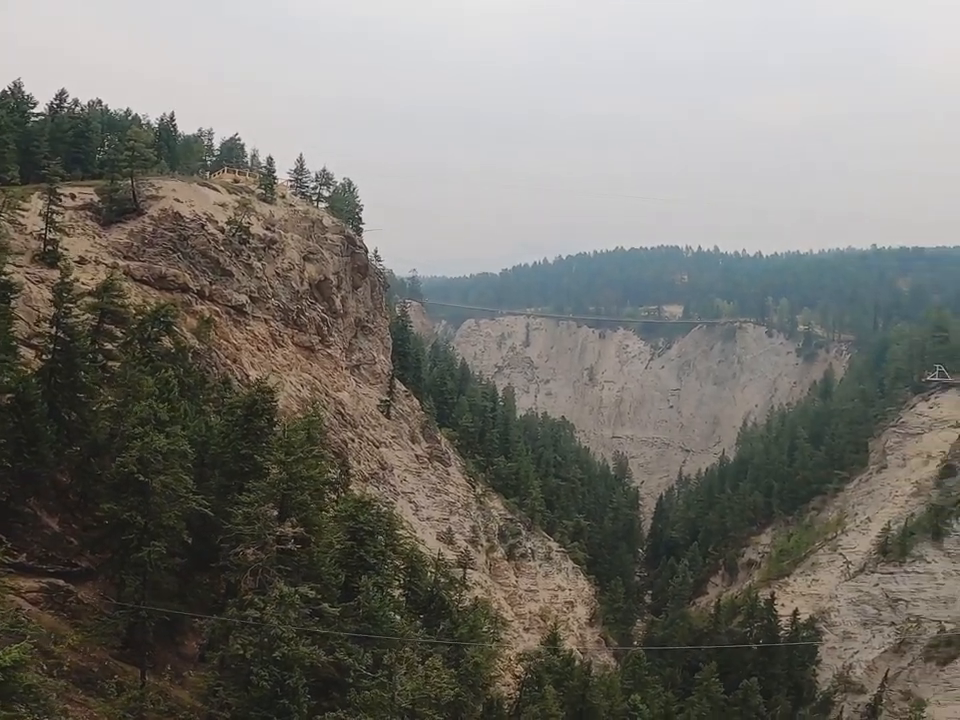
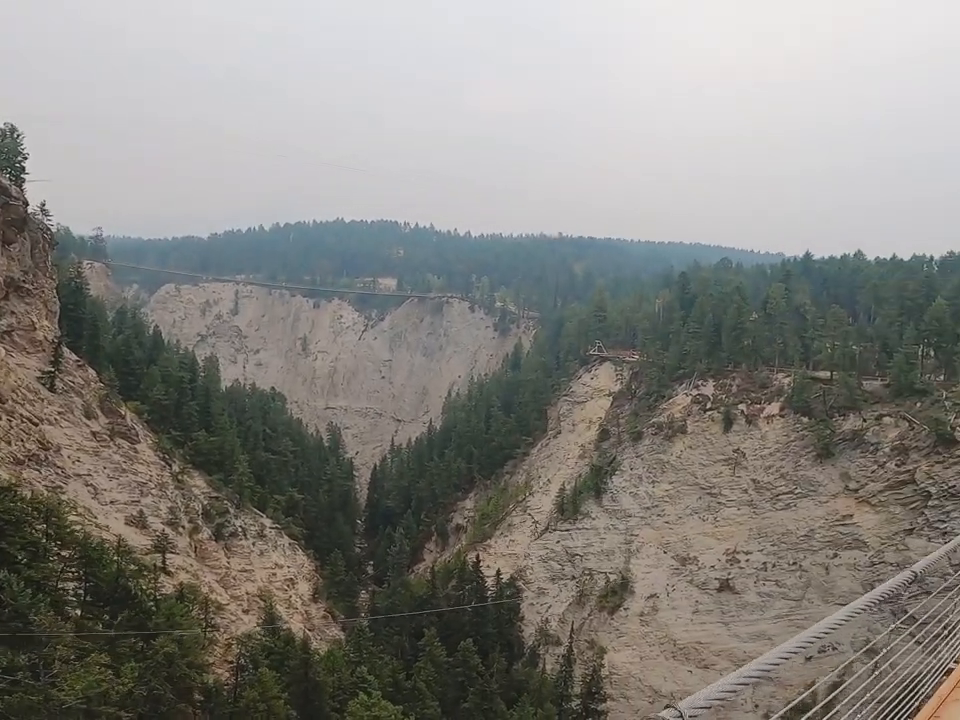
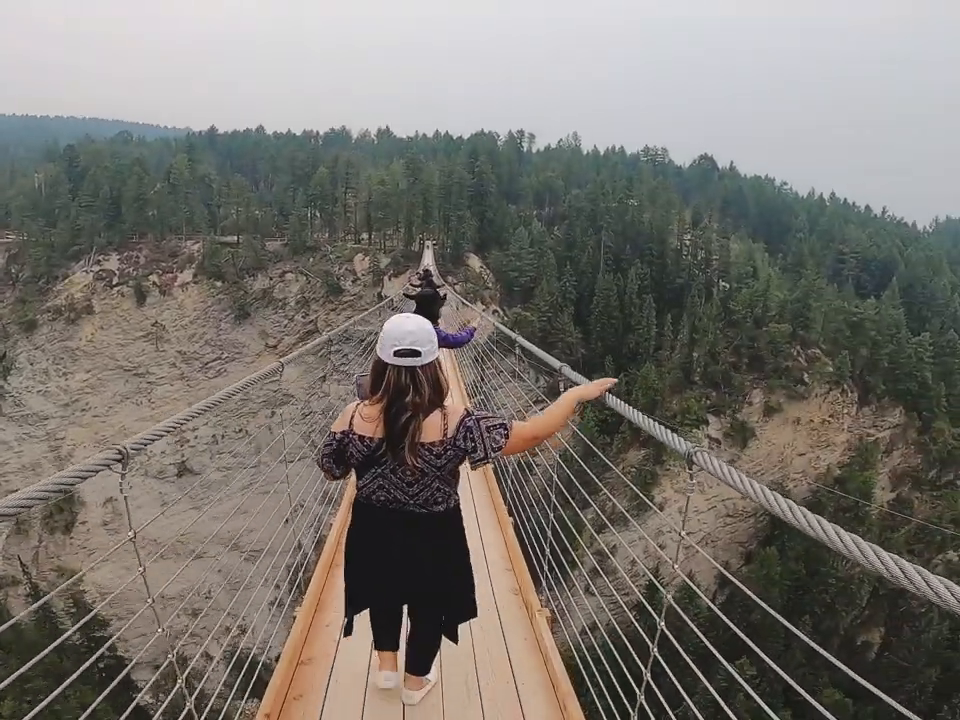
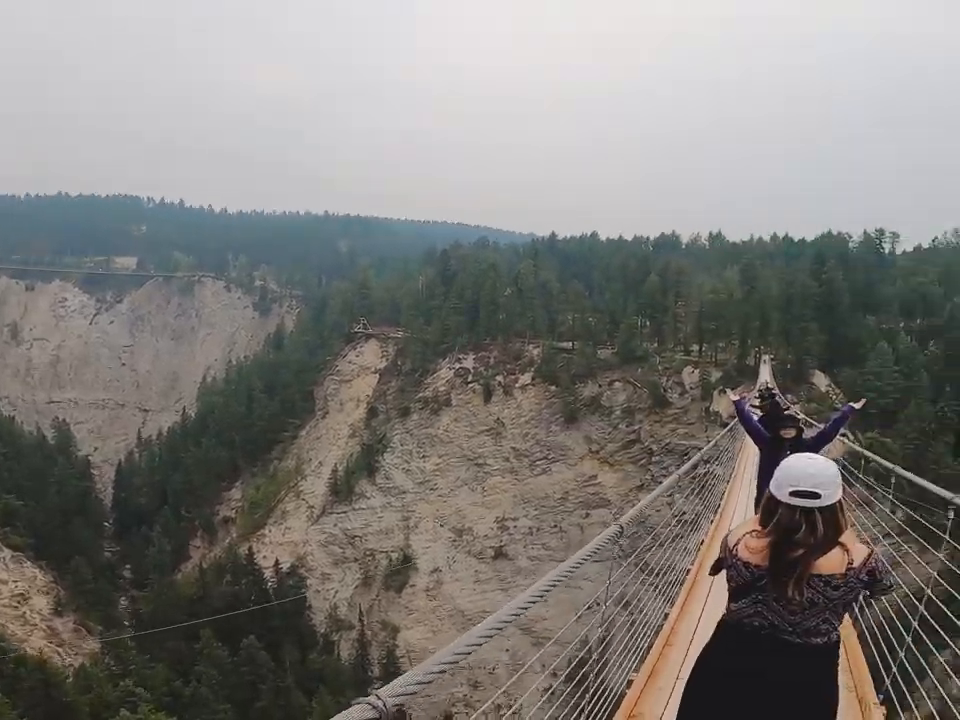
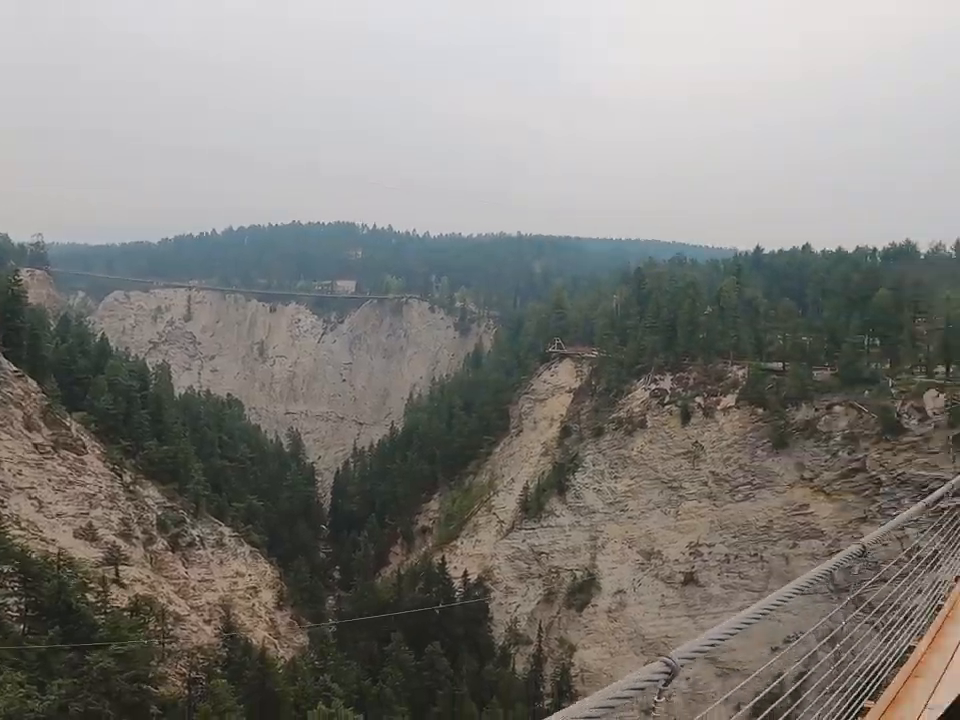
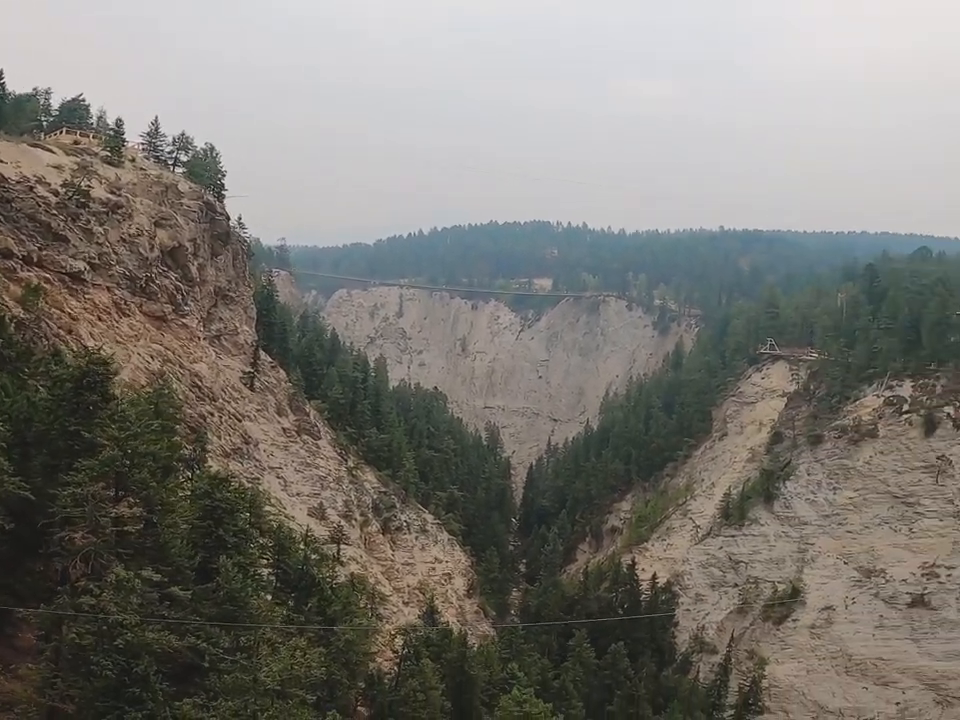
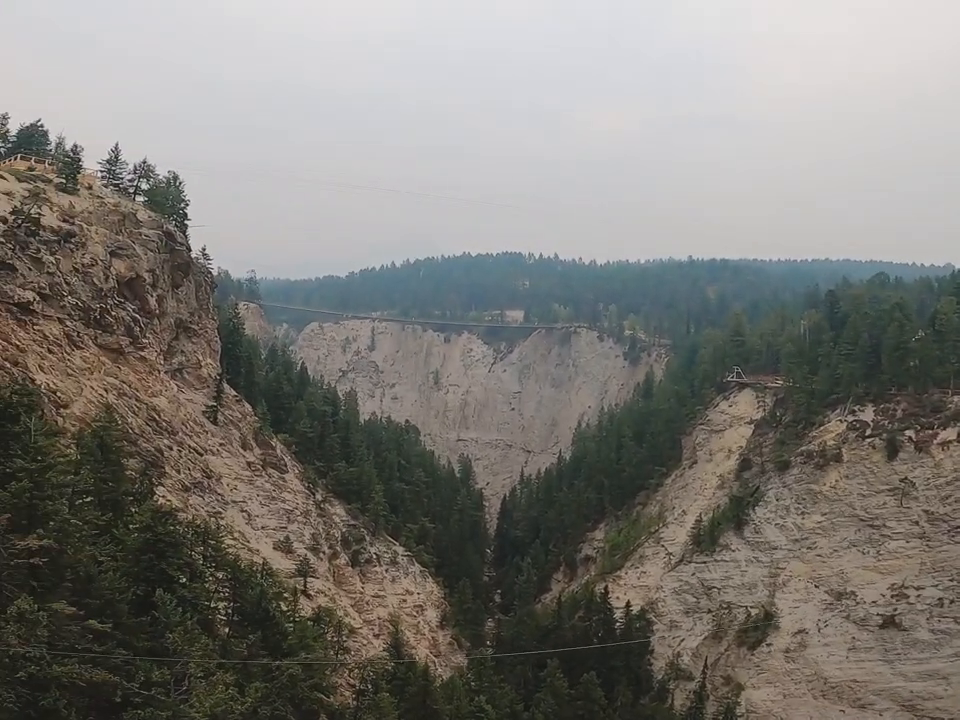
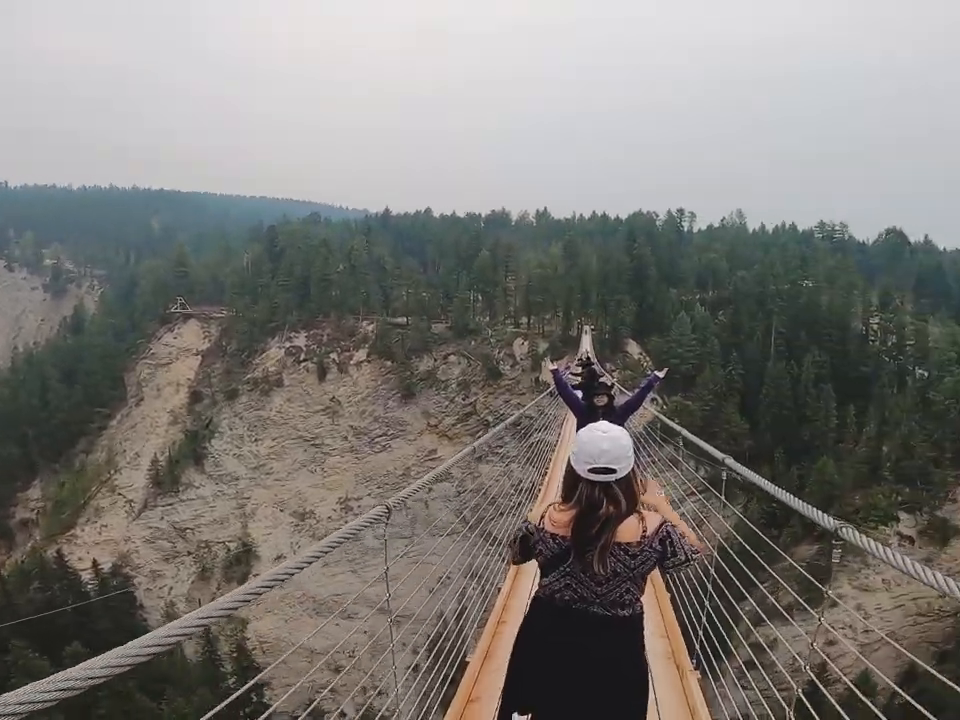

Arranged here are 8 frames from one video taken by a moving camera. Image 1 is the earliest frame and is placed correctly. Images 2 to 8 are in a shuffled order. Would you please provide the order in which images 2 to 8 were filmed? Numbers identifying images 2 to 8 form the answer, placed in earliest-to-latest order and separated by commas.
6, 2, 7, 5, 4, 8, 3
